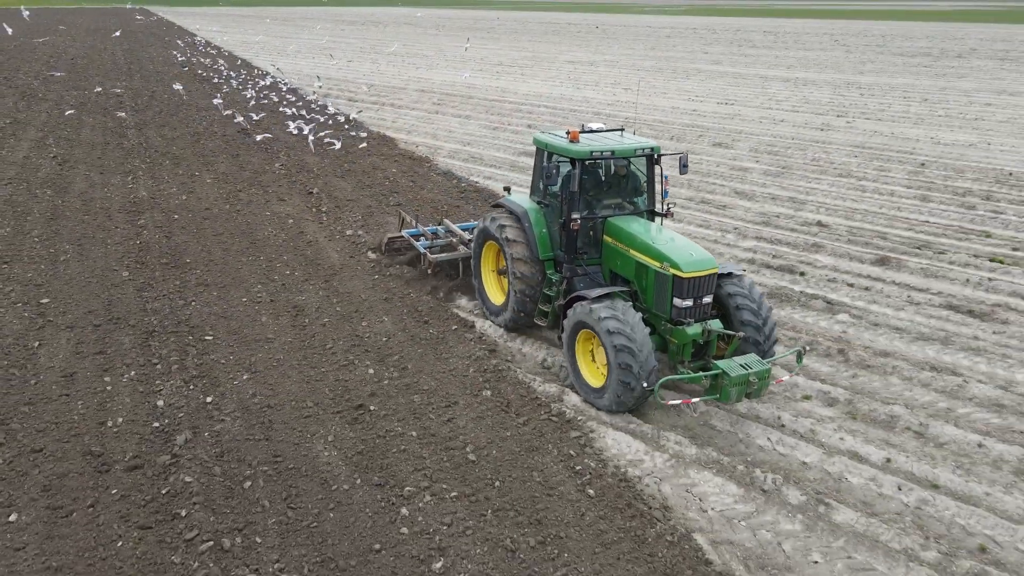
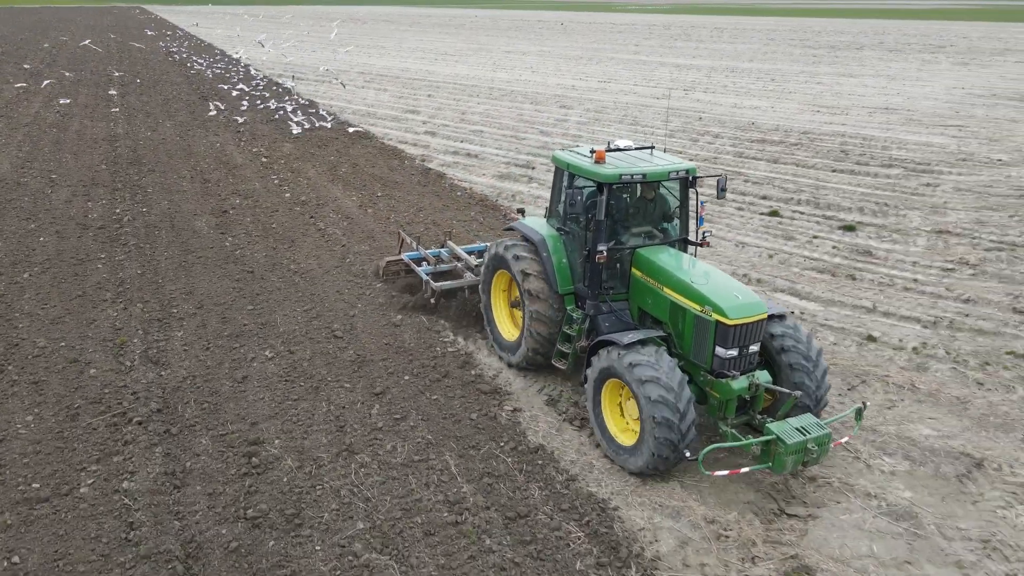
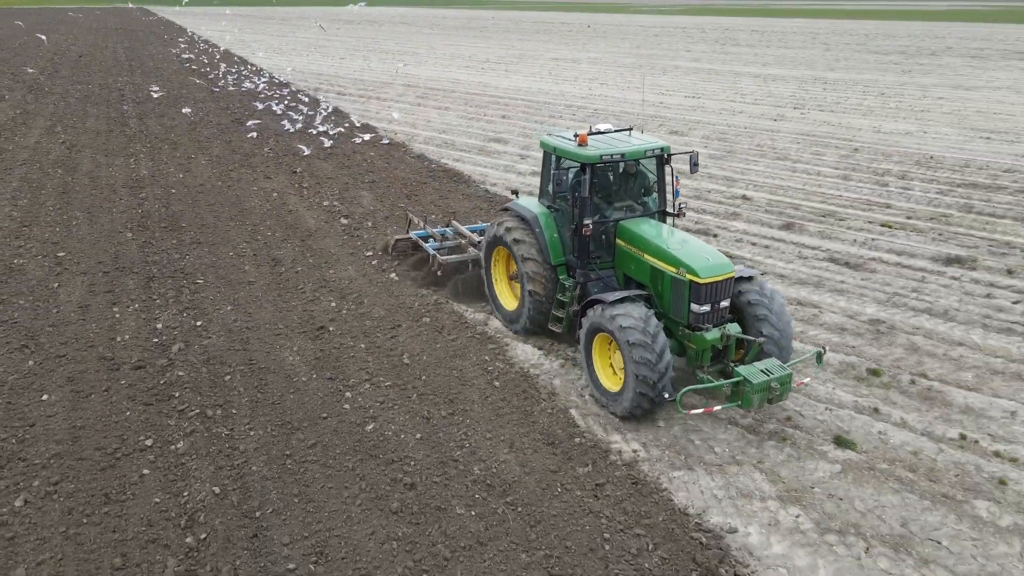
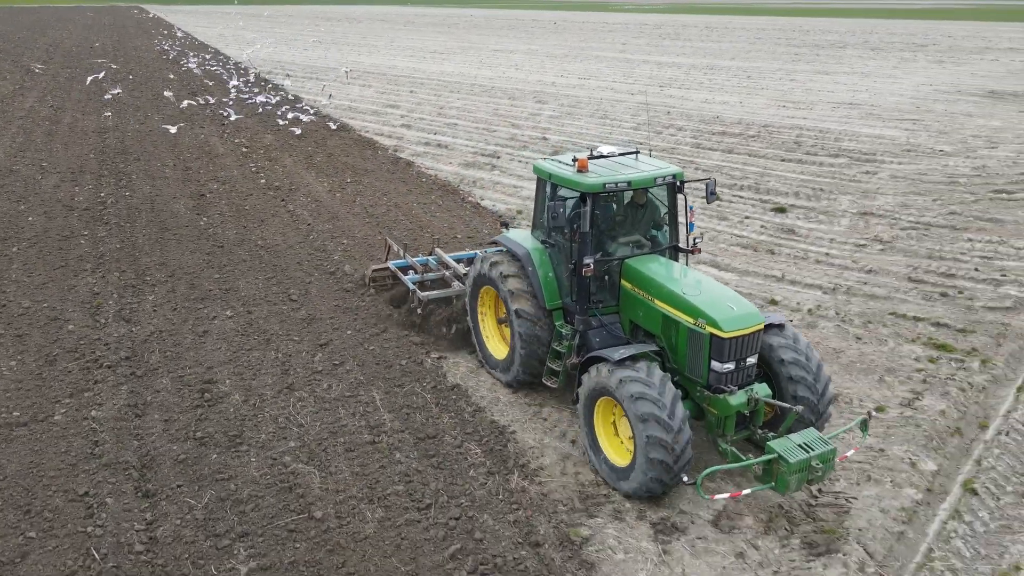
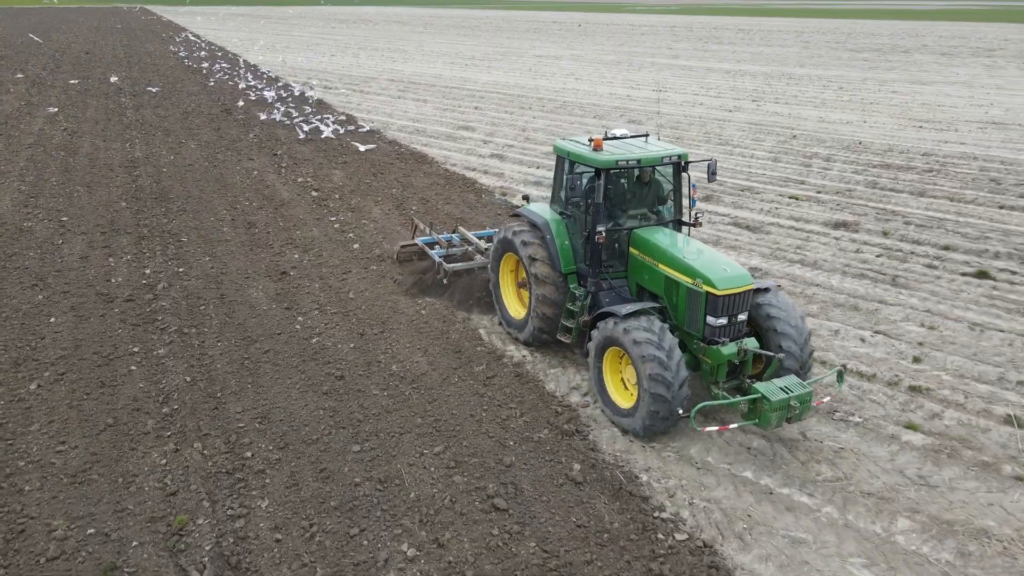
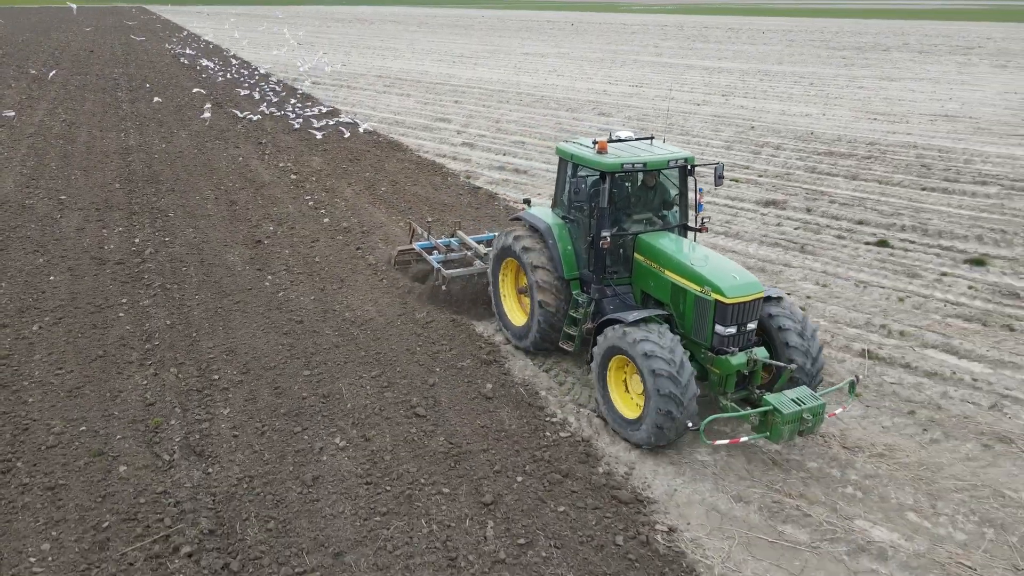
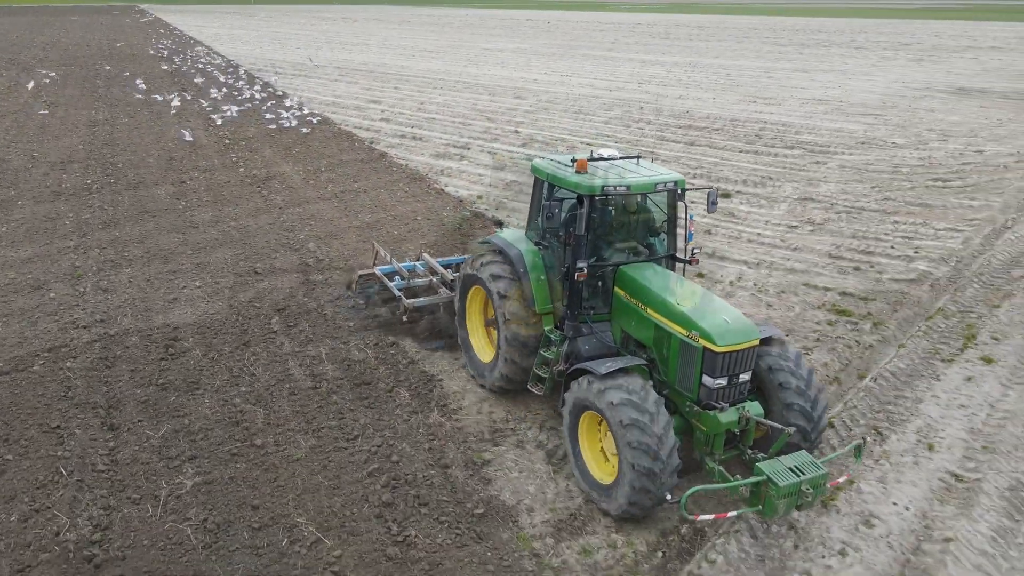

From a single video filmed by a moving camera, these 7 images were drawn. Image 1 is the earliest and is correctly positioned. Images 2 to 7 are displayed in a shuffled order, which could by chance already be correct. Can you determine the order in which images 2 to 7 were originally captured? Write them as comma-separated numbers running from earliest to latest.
3, 5, 6, 2, 4, 7
